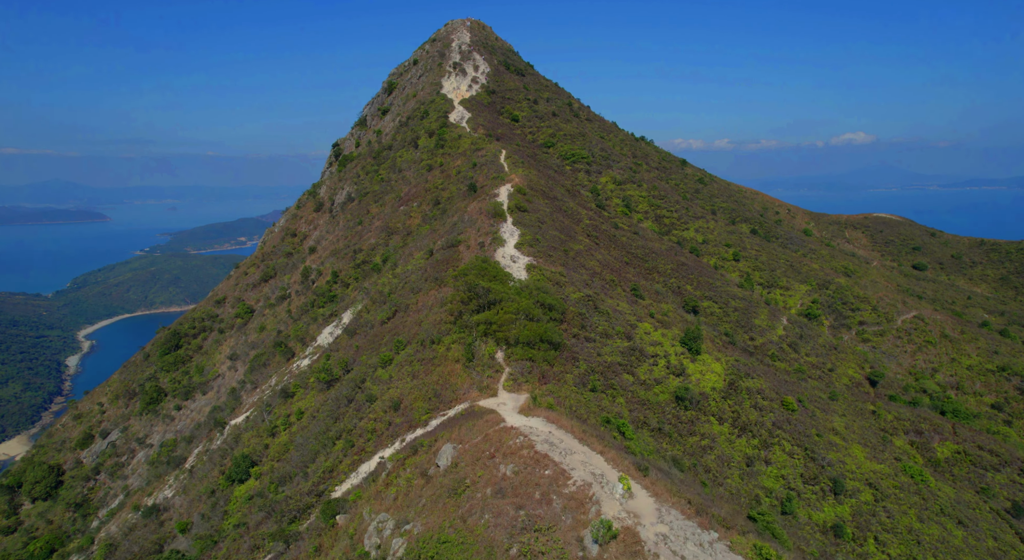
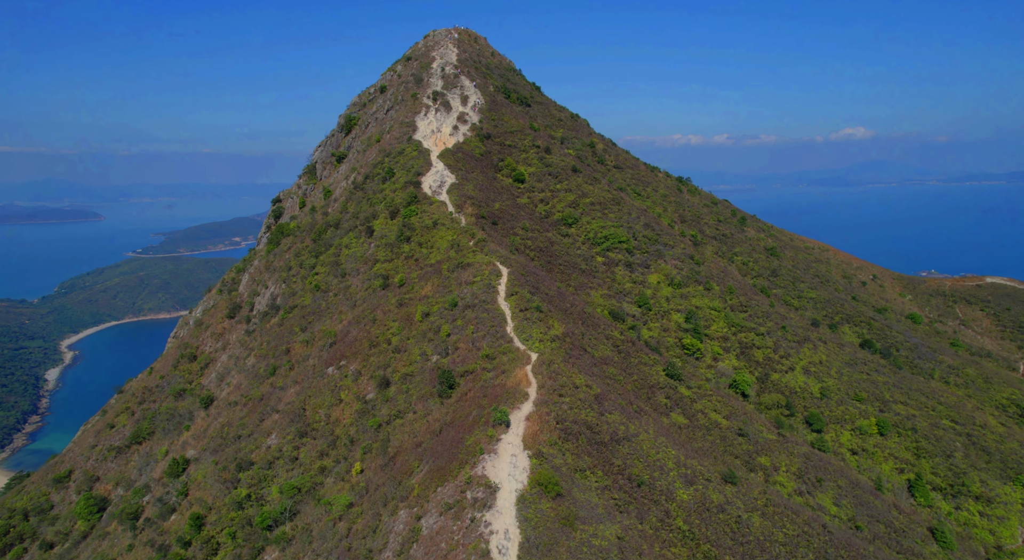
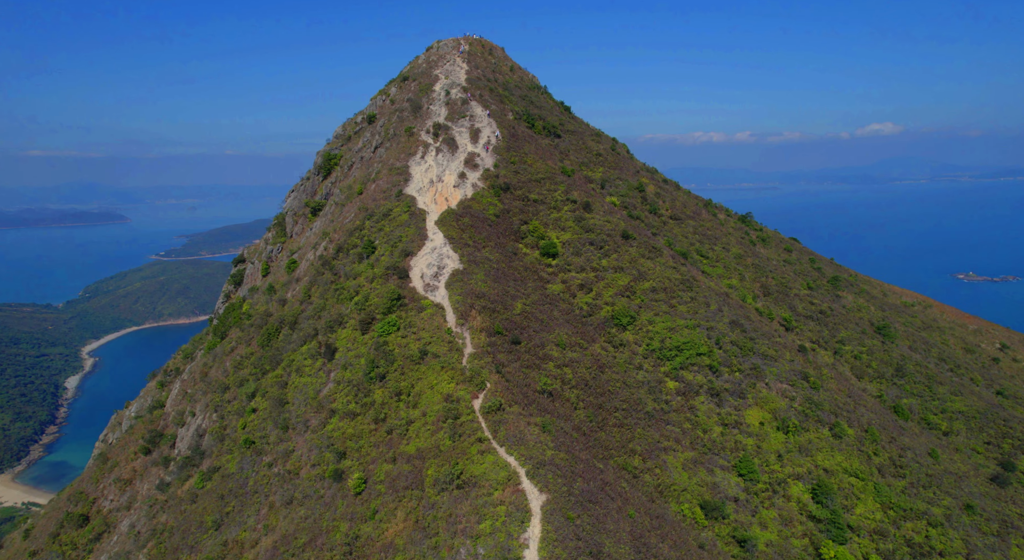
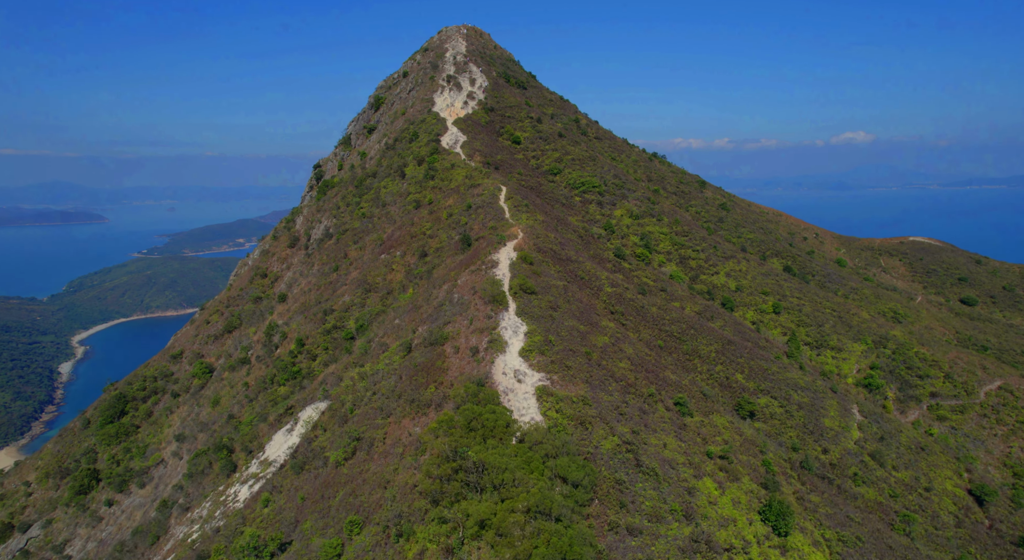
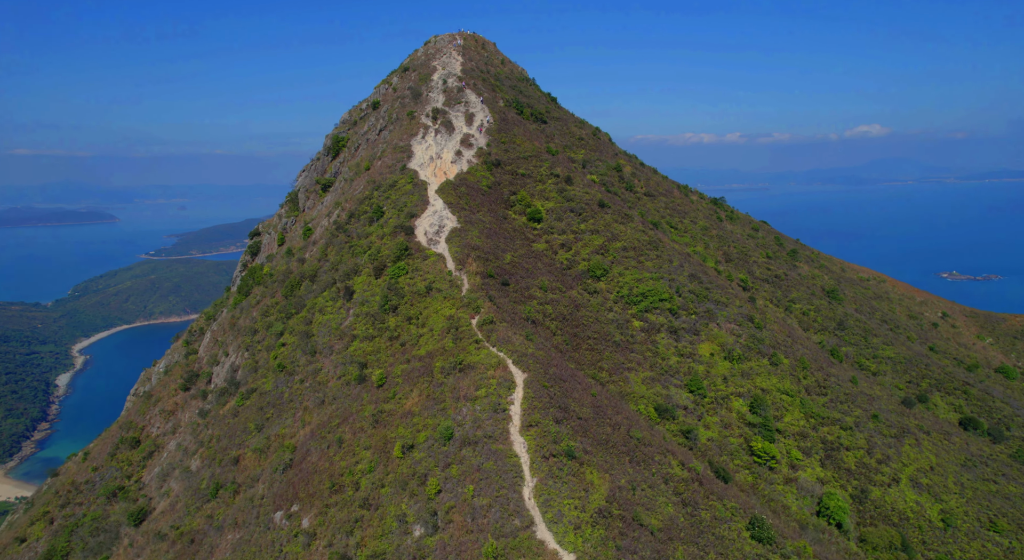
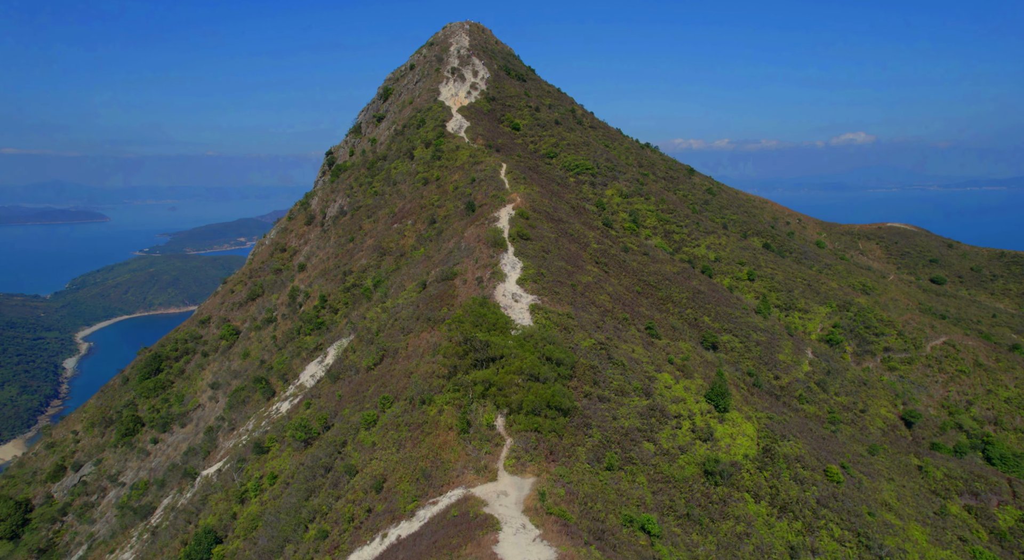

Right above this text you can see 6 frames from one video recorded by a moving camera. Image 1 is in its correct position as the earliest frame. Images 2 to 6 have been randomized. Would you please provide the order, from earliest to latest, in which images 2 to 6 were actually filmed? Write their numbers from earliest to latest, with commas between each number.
6, 4, 2, 5, 3
